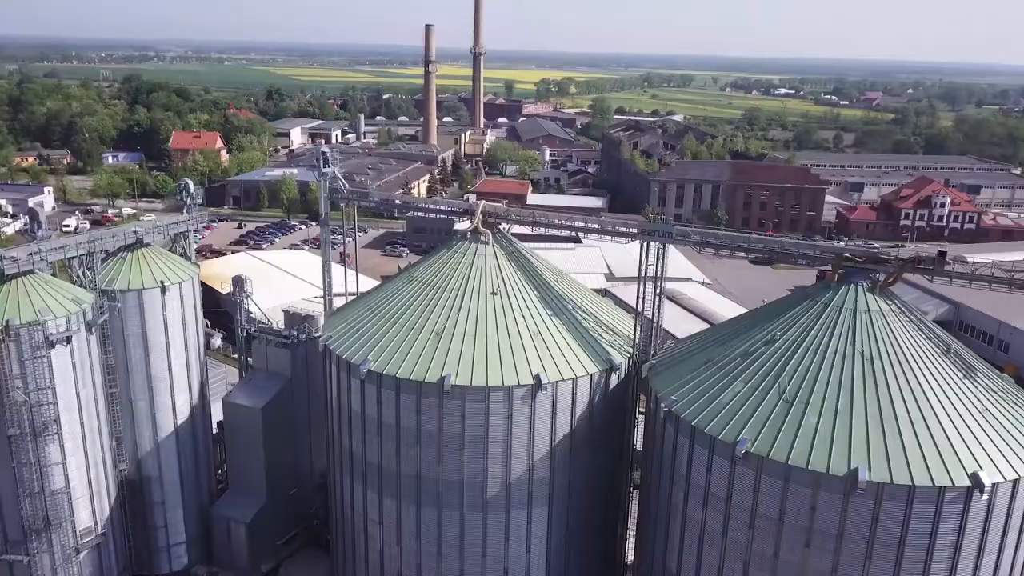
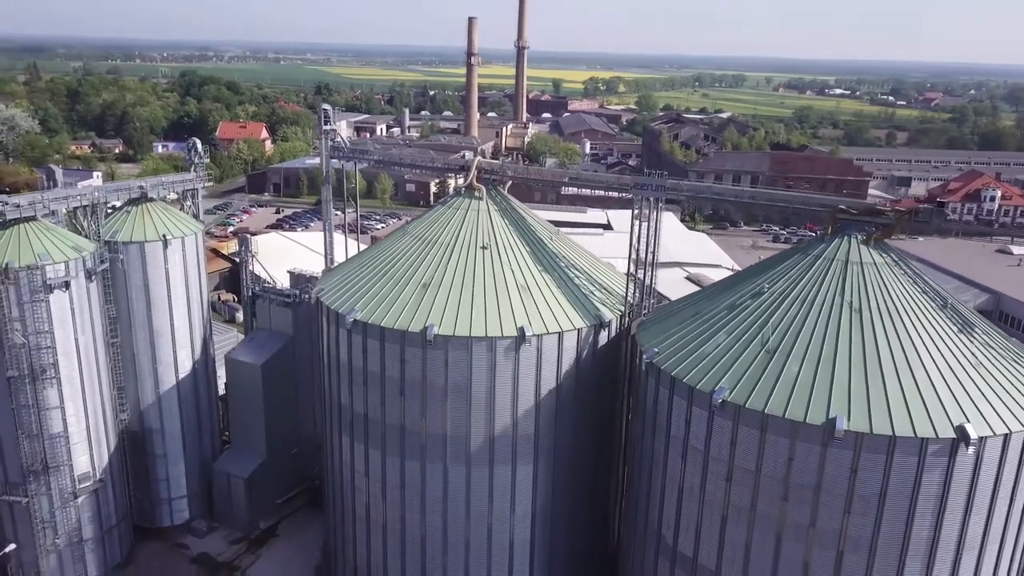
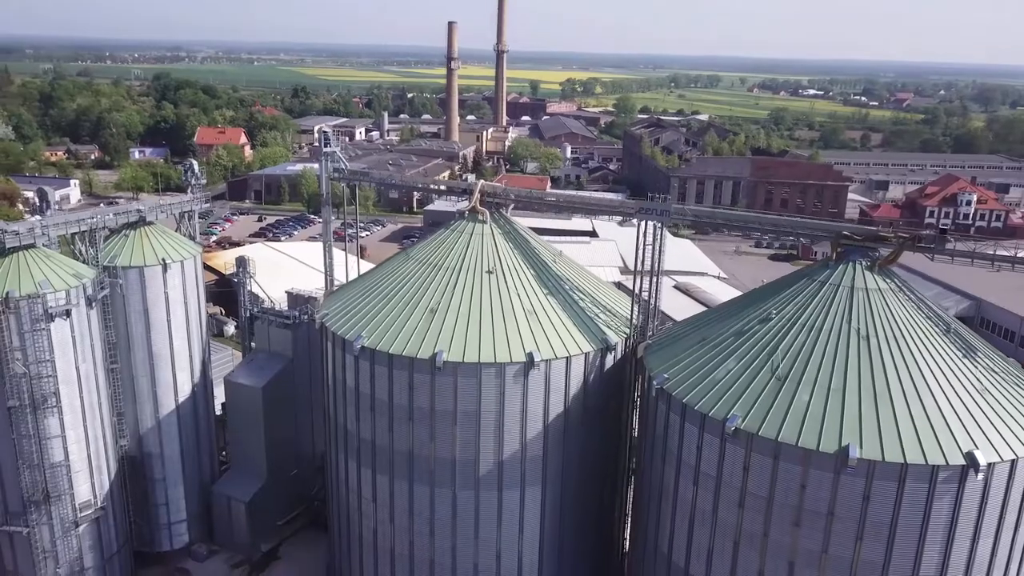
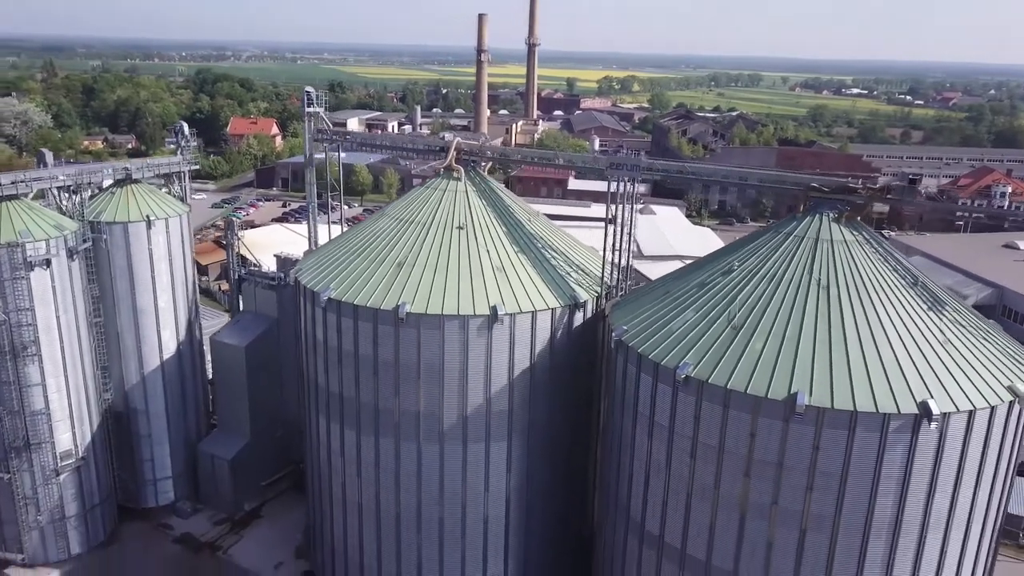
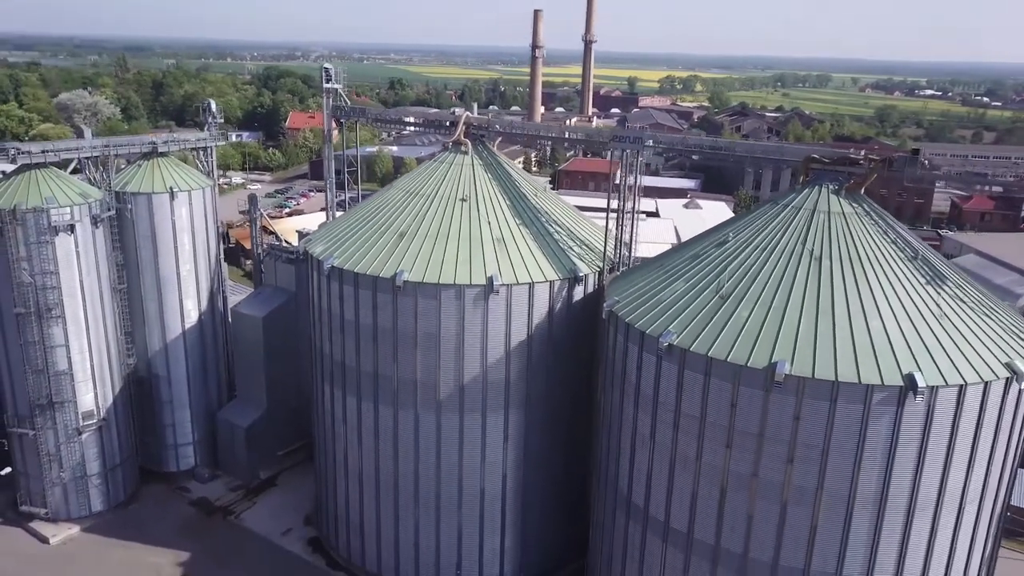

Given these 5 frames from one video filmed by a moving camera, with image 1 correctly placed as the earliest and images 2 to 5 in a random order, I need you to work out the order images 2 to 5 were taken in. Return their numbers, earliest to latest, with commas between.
3, 2, 4, 5
